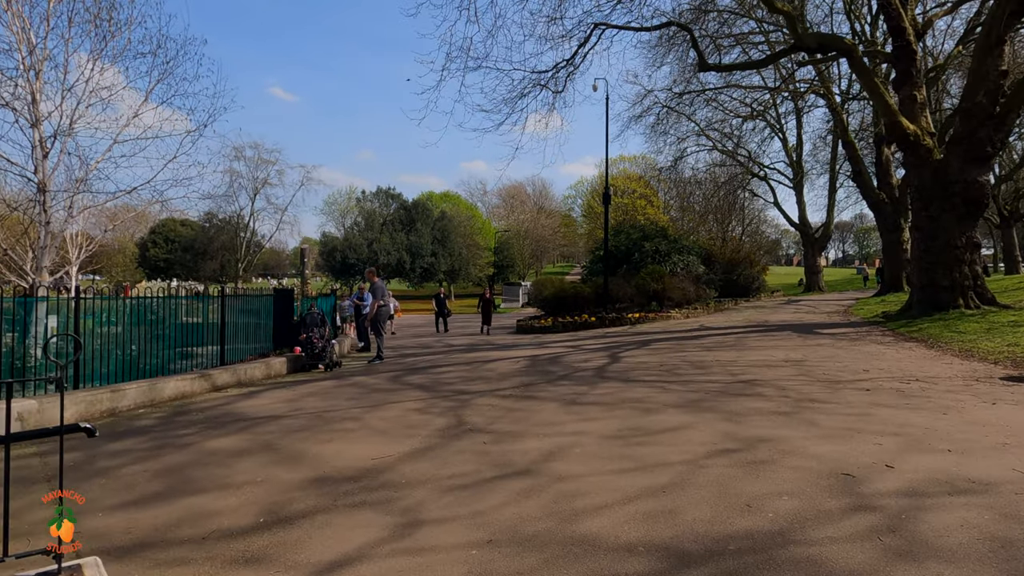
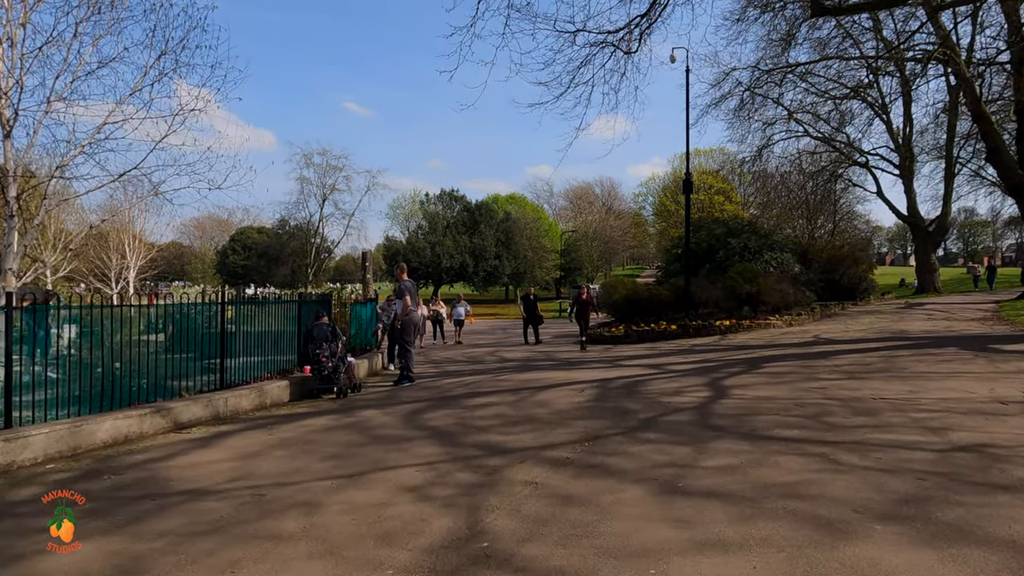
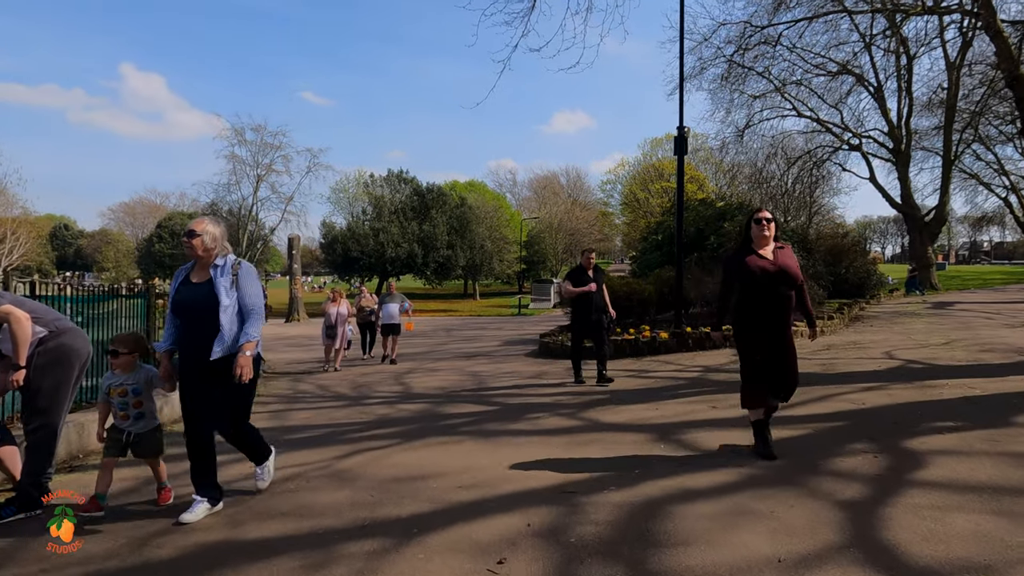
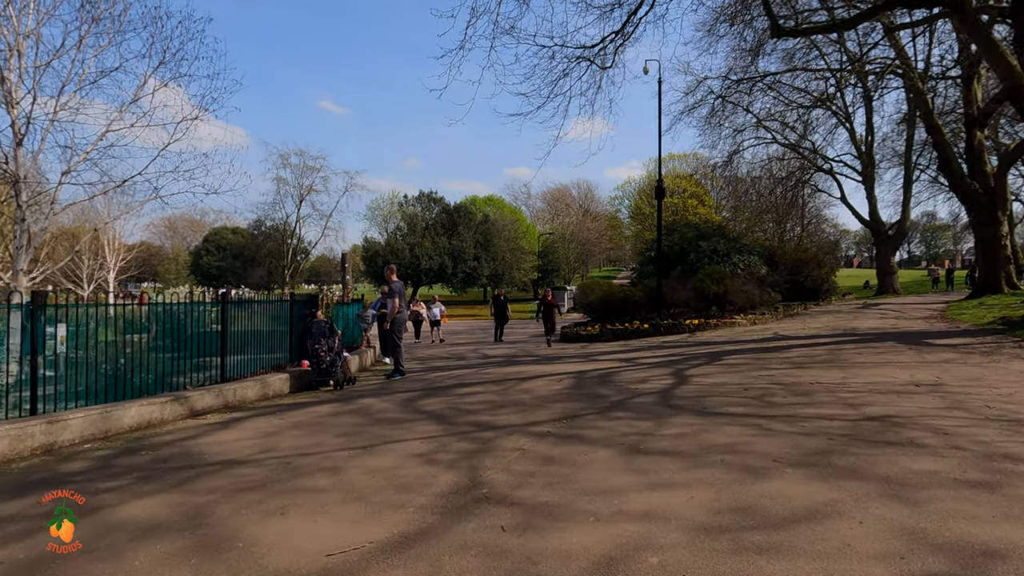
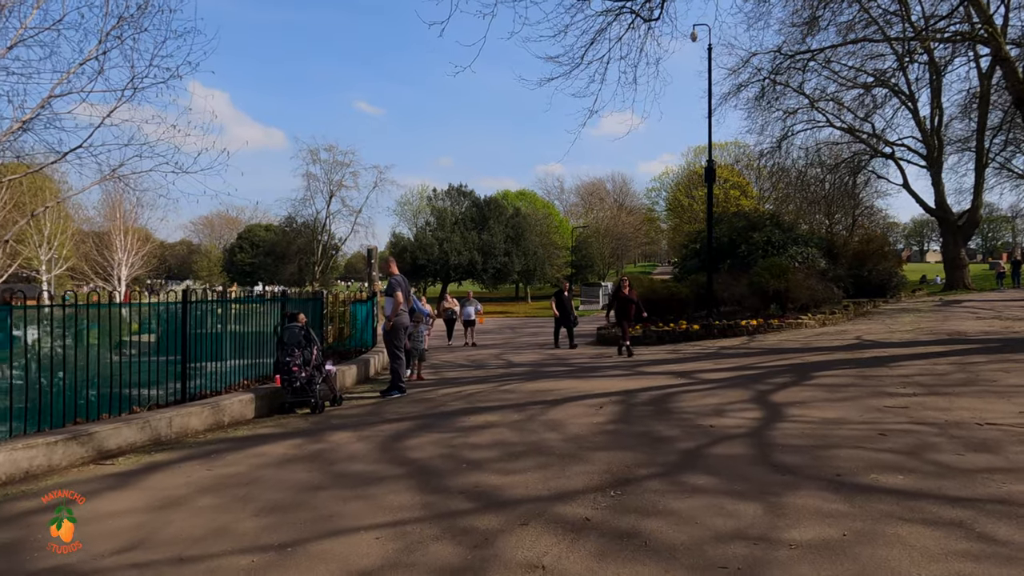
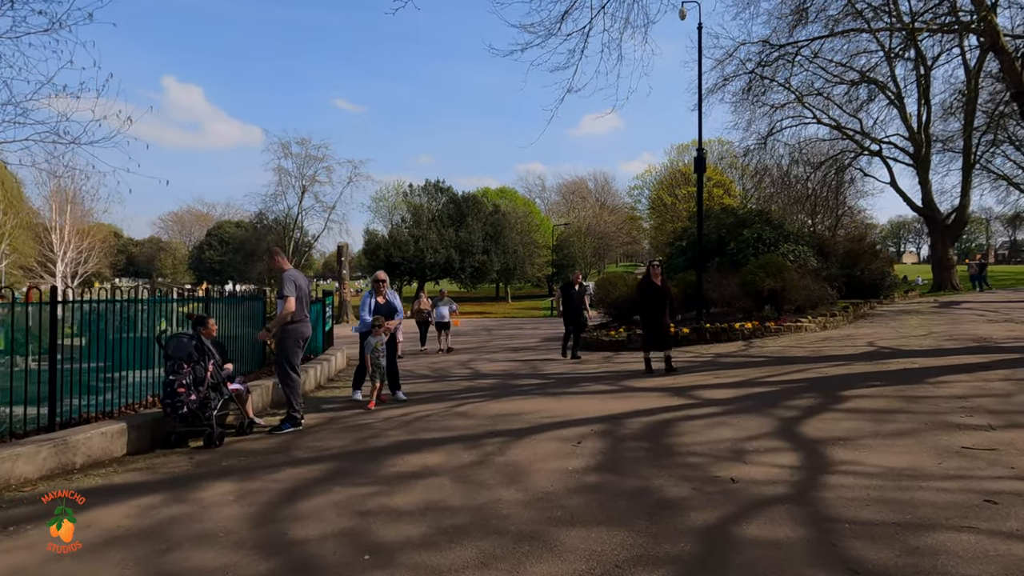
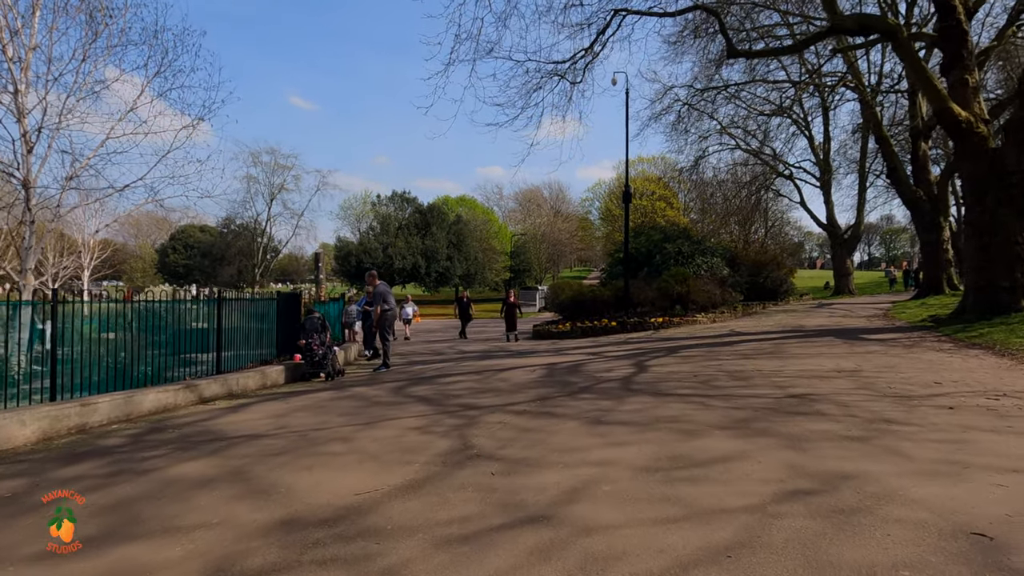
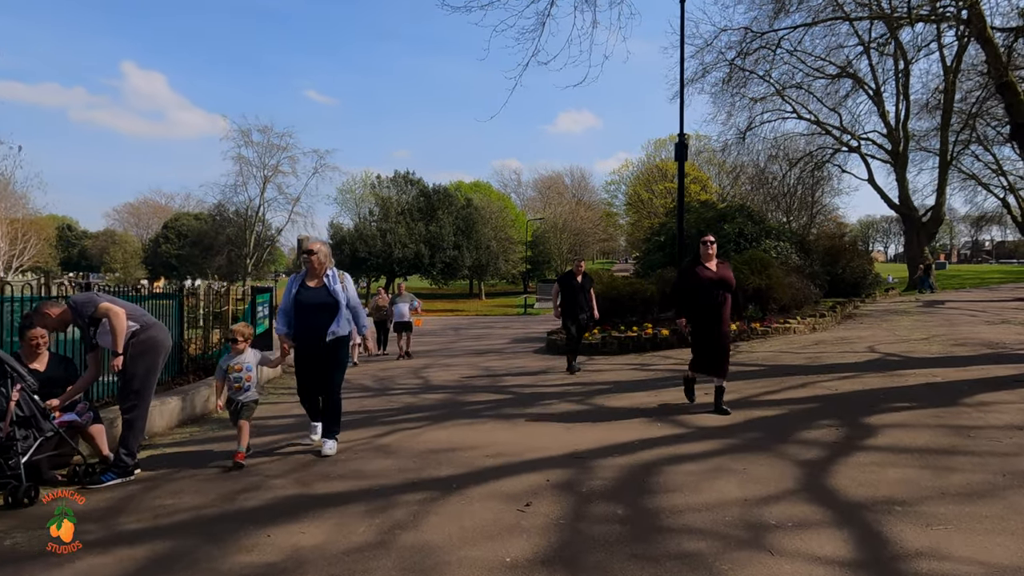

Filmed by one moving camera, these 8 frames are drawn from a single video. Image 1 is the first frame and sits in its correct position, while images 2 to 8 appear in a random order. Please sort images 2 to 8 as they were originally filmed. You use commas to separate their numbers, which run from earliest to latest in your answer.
7, 4, 2, 5, 6, 8, 3
